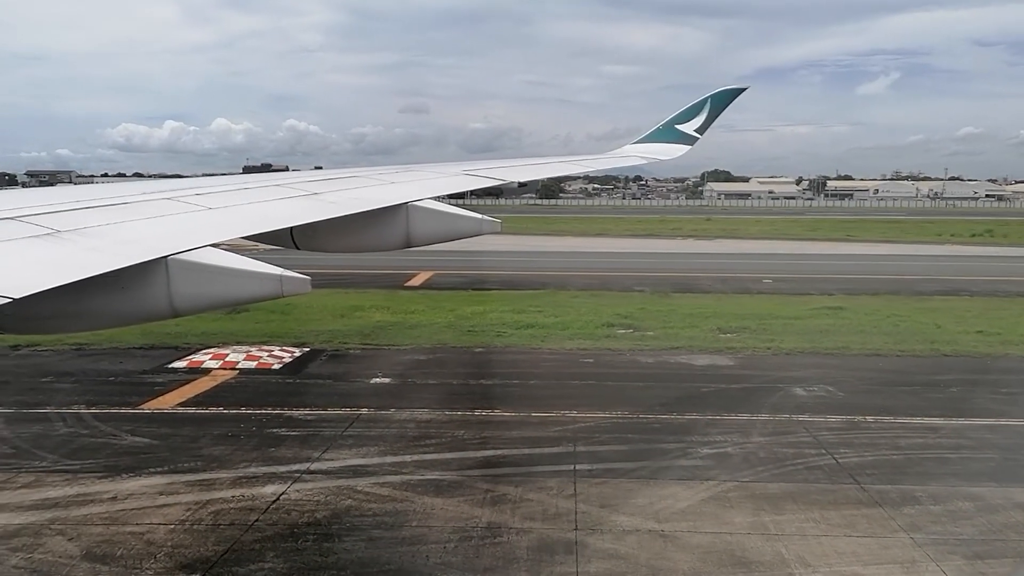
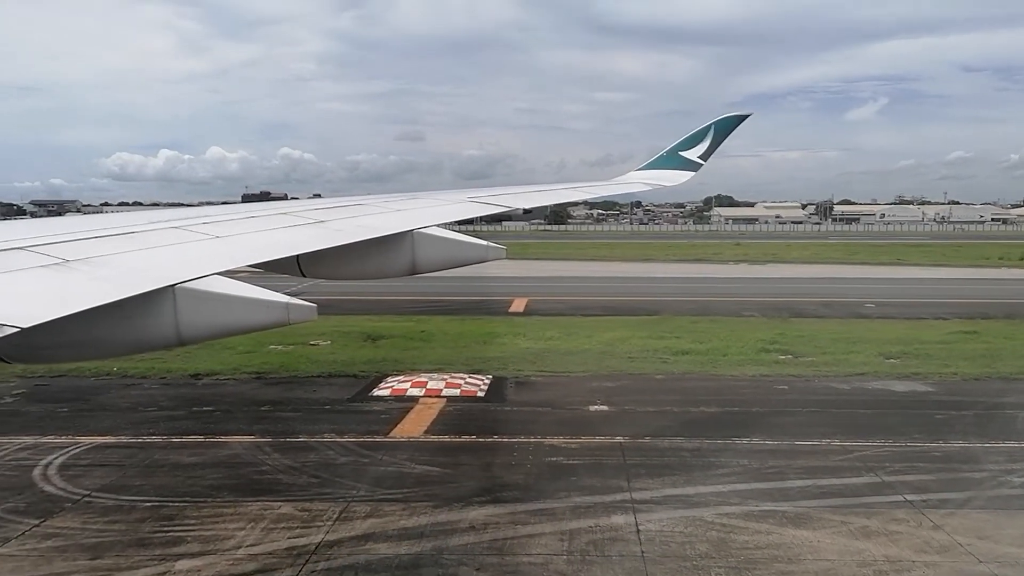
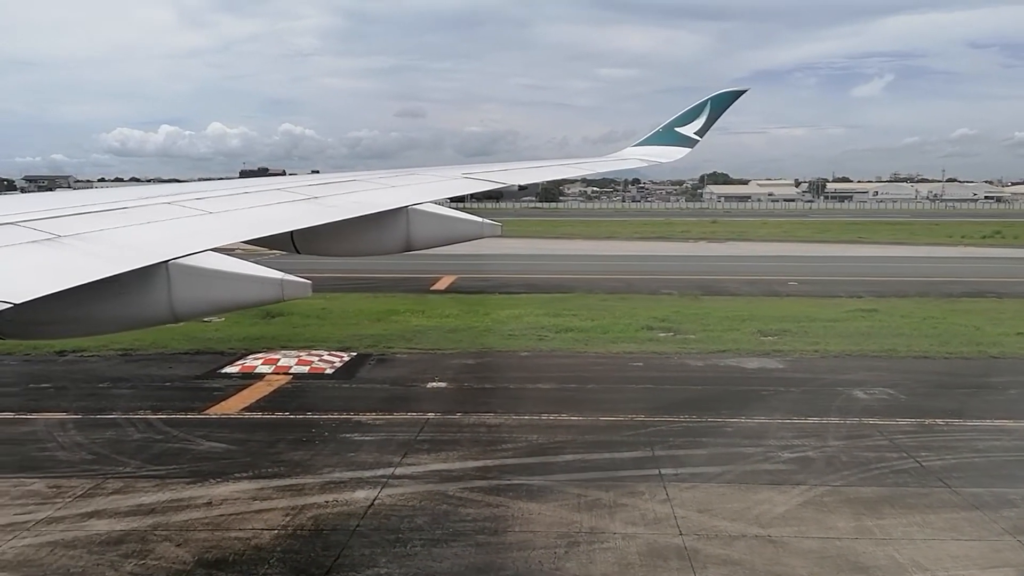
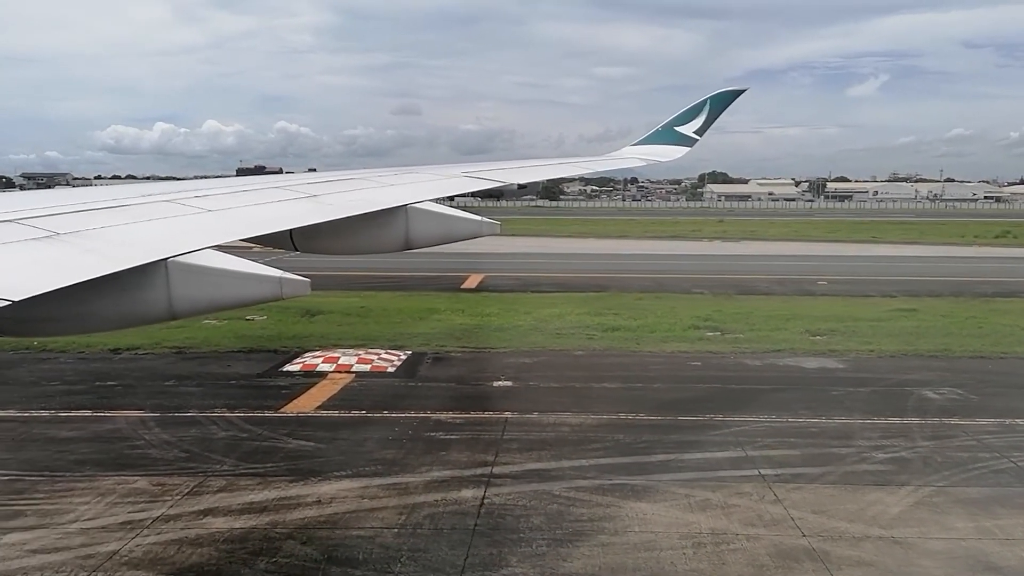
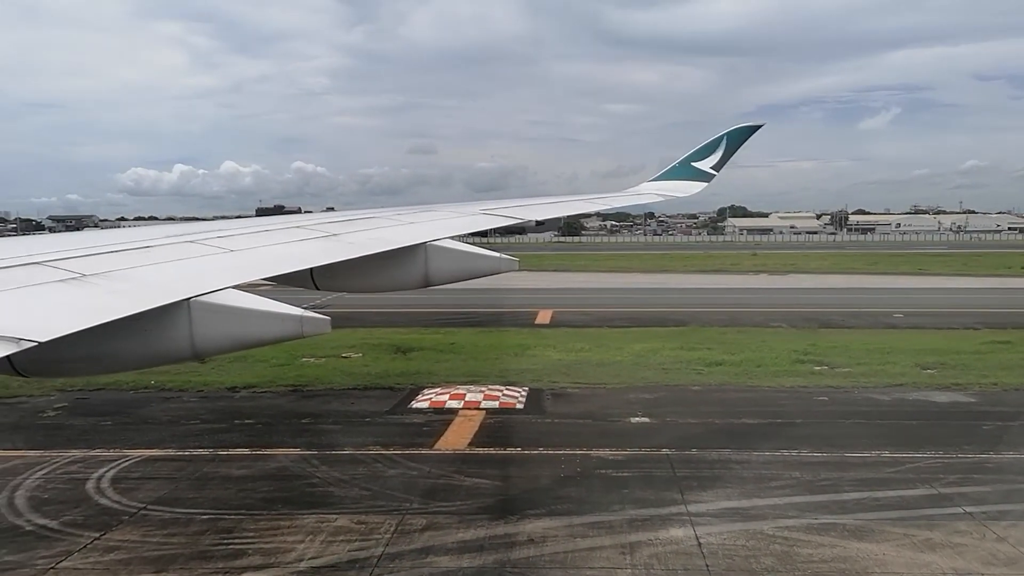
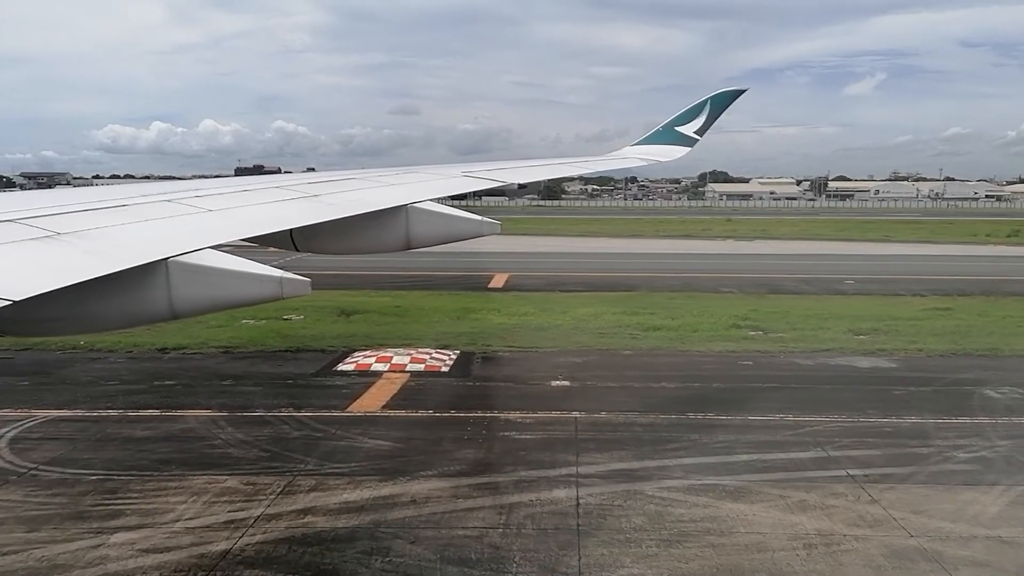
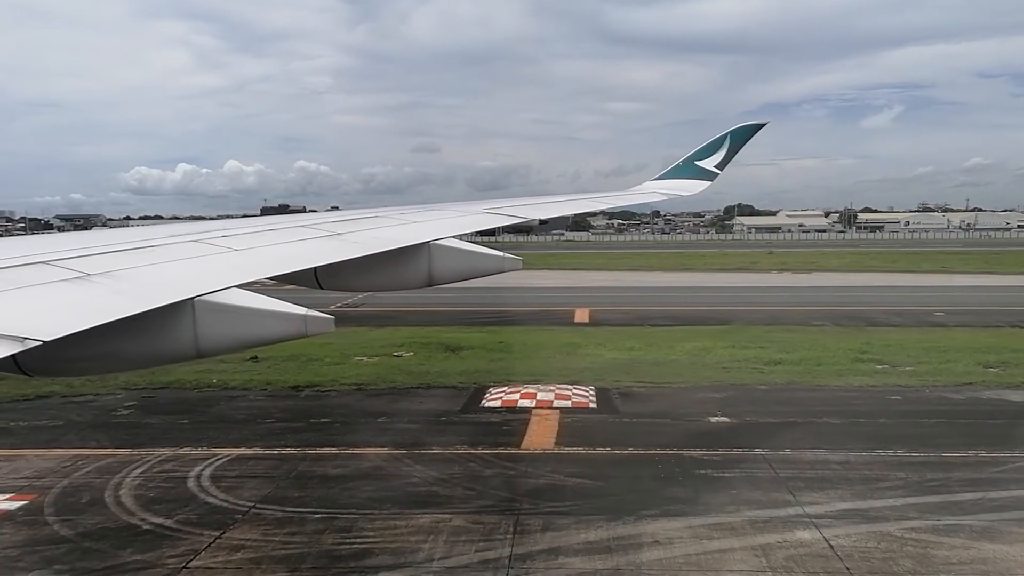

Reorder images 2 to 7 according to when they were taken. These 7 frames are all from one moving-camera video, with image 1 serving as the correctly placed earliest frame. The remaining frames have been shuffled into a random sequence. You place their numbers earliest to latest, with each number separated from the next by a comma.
3, 4, 6, 2, 5, 7
